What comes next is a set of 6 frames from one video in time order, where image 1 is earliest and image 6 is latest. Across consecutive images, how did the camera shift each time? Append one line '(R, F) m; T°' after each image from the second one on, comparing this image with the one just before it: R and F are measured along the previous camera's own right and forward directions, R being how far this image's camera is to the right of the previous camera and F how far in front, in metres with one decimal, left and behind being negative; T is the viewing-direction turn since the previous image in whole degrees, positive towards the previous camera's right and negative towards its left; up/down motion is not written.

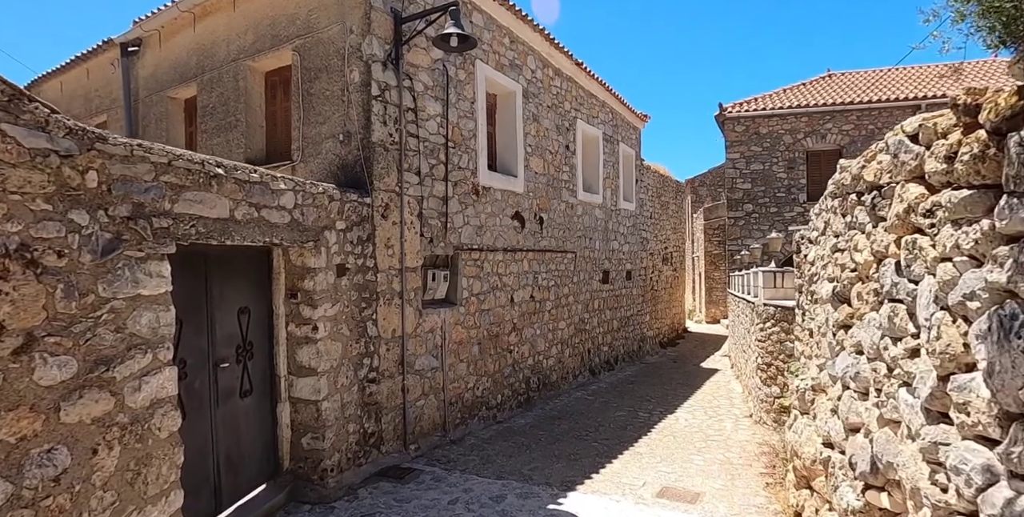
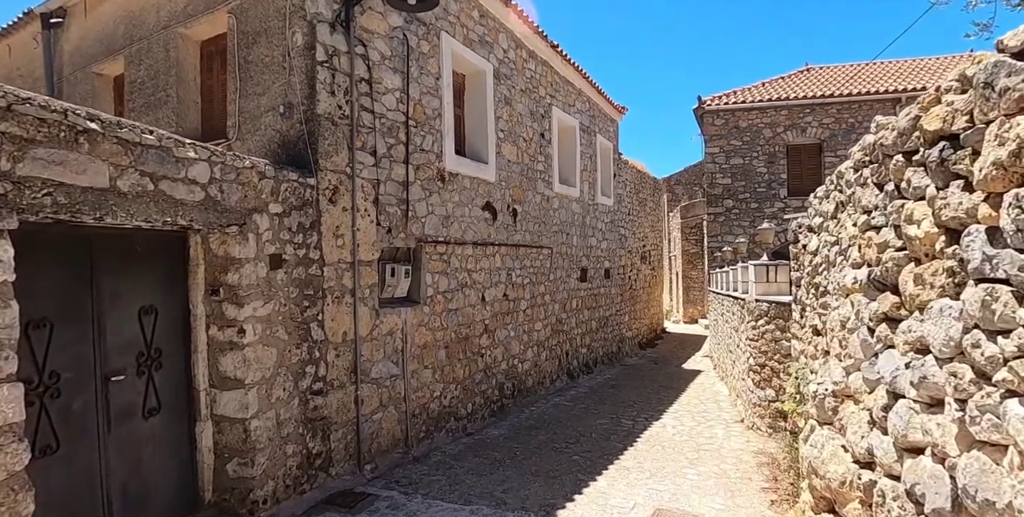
(+0.1, +0.7) m; +3°
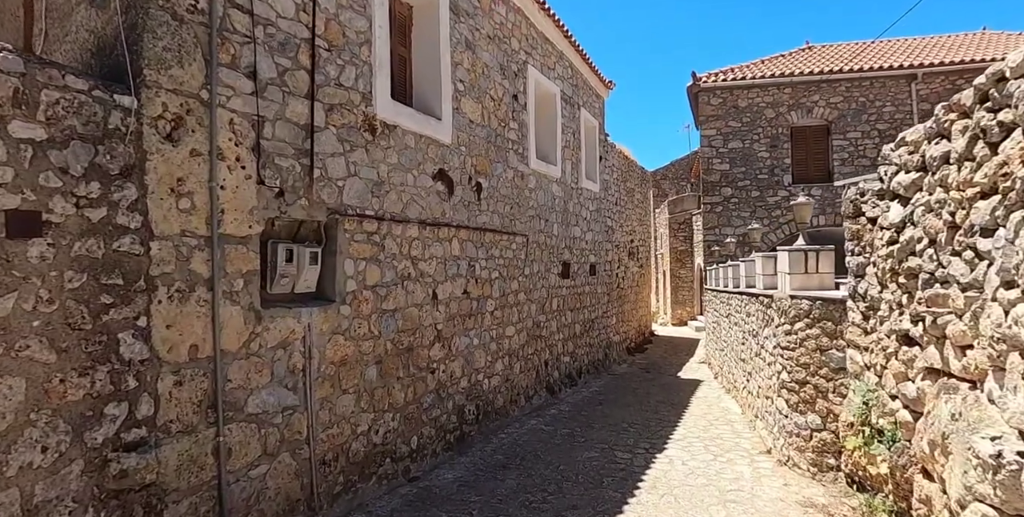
(+0.2, +1.6) m; +2°
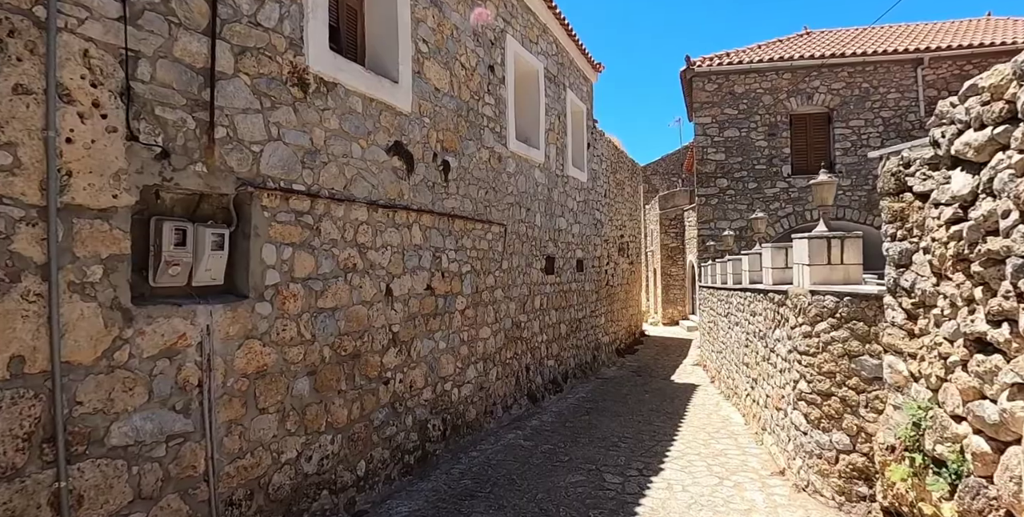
(+0.2, +0.8) m; +1°
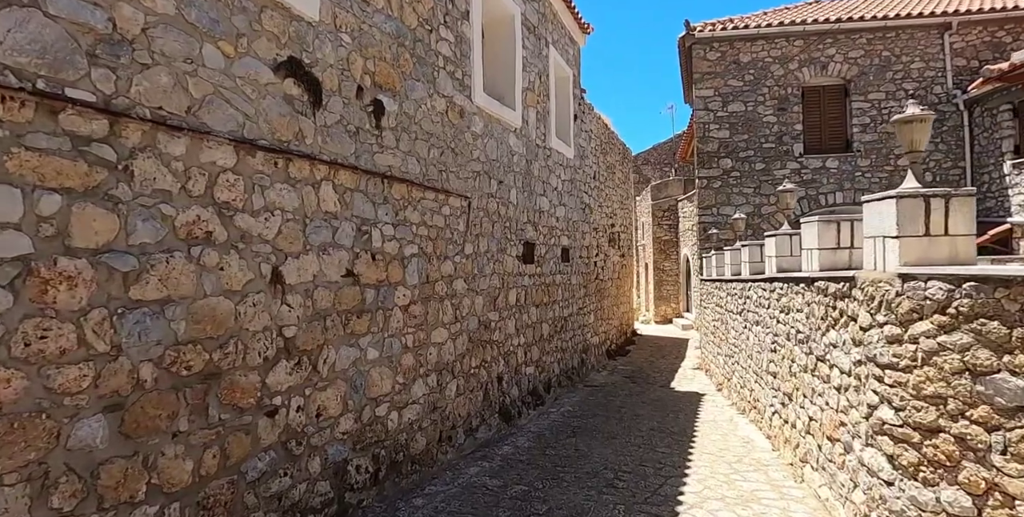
(+0.2, +1.4) m; +1°
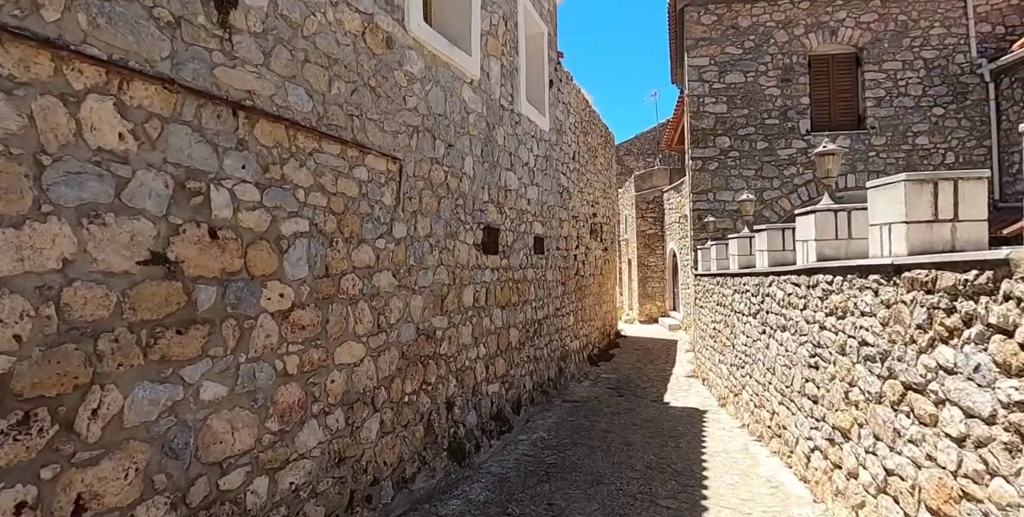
(+0.2, +1.3) m; +2°
